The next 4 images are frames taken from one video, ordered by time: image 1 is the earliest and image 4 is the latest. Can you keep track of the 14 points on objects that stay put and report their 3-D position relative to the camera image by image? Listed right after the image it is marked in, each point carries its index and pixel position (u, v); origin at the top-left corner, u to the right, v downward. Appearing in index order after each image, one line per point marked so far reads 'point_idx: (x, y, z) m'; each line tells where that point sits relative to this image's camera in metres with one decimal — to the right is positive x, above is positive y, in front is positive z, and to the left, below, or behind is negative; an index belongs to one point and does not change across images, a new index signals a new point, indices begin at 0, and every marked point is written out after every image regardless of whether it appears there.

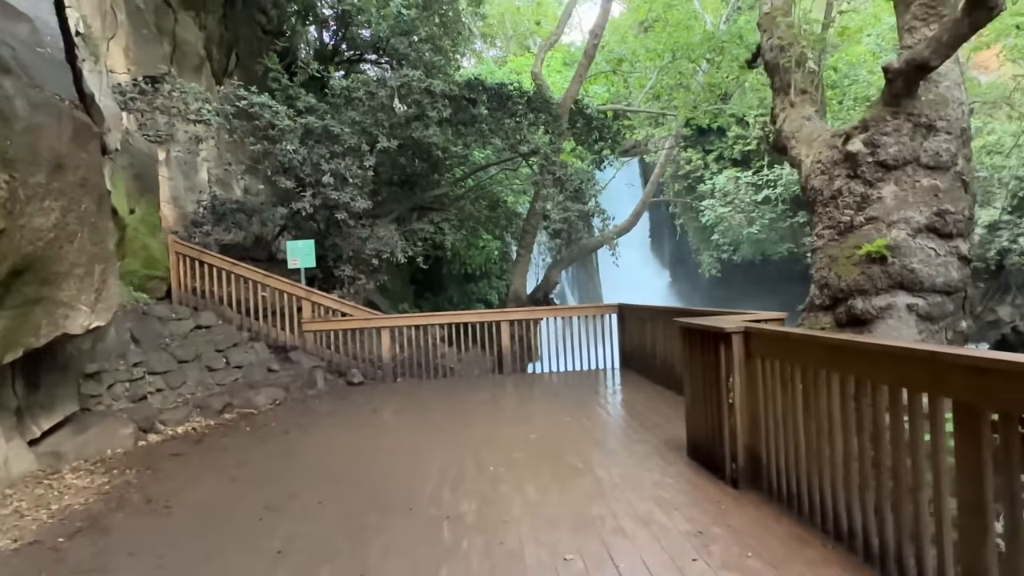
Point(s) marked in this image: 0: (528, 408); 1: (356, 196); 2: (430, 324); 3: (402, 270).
0: (+0.1, -1.0, +6.1) m
1: (-1.8, +1.1, +8.1) m
2: (-0.9, -0.4, +8.0) m
3: (-2.1, +0.4, +13.2) m
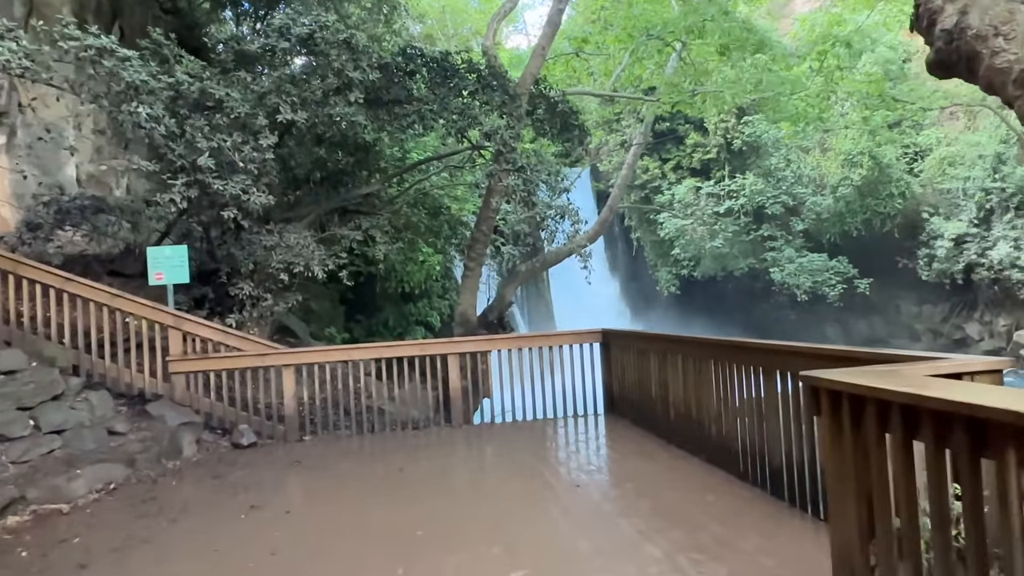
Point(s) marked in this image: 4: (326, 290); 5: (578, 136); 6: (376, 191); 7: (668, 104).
0: (-0.1, -1.2, +4.1) m
1: (-2.3, +0.9, +6.0) m
2: (-1.4, -0.6, +5.9) m
3: (-3.0, 0.0, +11.1) m
4: (-2.9, 0.0, +11.0) m
5: (+0.8, +1.9, +8.4) m
6: (-1.8, +1.3, +8.9) m
7: (+2.4, +2.8, +10.4) m
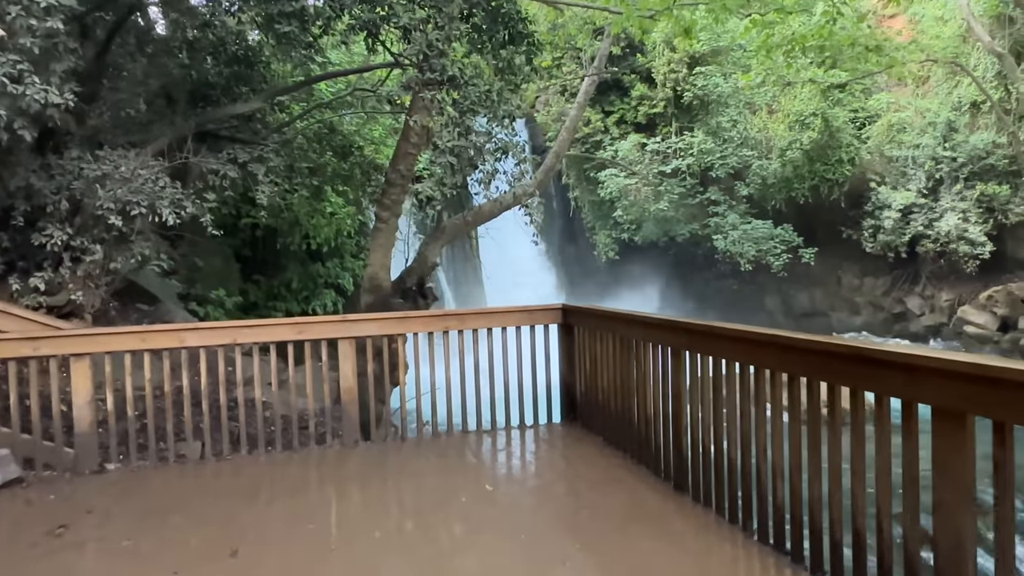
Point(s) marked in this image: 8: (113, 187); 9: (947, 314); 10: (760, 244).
0: (-0.4, -1.0, +2.3) m
1: (-2.7, +1.2, +3.9) m
2: (-1.8, -0.3, +3.9) m
3: (-4.0, +0.6, +8.8) m
4: (-3.9, +0.6, +8.8) m
5: (+0.1, +2.3, +6.5) m
6: (-2.5, +1.7, +6.8) m
7: (+1.5, +3.2, +8.6) m
8: (-3.1, +0.8, +5.3) m
9: (+10.1, -0.6, +16.0) m
10: (+5.7, +1.0, +15.7) m
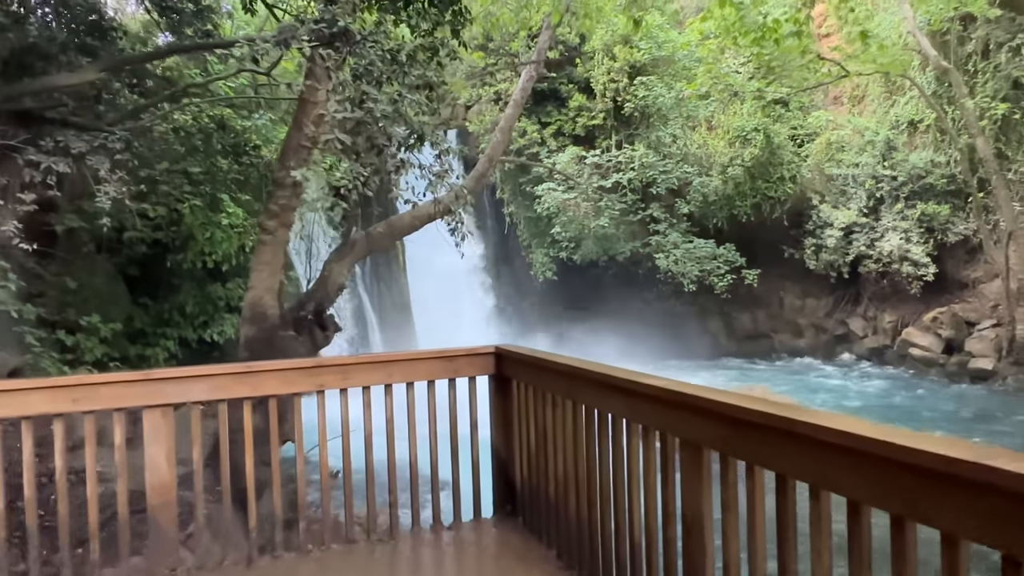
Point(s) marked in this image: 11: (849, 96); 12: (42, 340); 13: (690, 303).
0: (-0.6, -1.1, +0.9) m
1: (-3.0, +1.1, +2.3) m
2: (-2.2, -0.5, +2.4) m
3: (-4.8, +0.3, +7.1) m
4: (-4.7, +0.3, +7.0) m
5: (-0.5, +2.0, +5.2) m
6: (-3.1, +1.5, +5.2) m
7: (+0.7, +3.0, +7.5) m
8: (-3.6, +0.6, +3.7) m
9: (+8.6, -1.1, +15.6) m
10: (+4.2, +0.5, +14.8) m
11: (+7.5, +4.3, +15.0) m
12: (-4.4, -0.5, +6.3) m
13: (+4.6, -0.4, +17.8) m
